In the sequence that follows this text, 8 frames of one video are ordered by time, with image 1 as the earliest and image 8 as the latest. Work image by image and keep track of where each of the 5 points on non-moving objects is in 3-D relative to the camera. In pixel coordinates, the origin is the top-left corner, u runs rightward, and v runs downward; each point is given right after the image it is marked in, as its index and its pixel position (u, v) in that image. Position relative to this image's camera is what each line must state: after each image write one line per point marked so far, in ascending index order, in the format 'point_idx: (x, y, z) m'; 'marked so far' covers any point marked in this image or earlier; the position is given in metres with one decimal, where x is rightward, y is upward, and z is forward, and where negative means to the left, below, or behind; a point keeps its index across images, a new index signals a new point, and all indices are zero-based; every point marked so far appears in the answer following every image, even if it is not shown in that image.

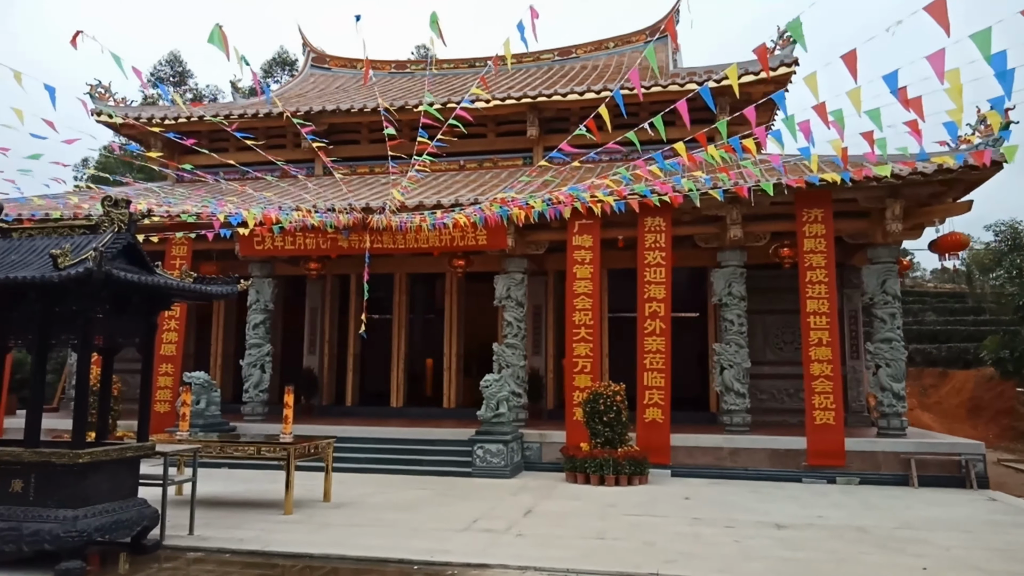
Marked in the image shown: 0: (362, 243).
0: (-2.1, +0.6, +10.4) m
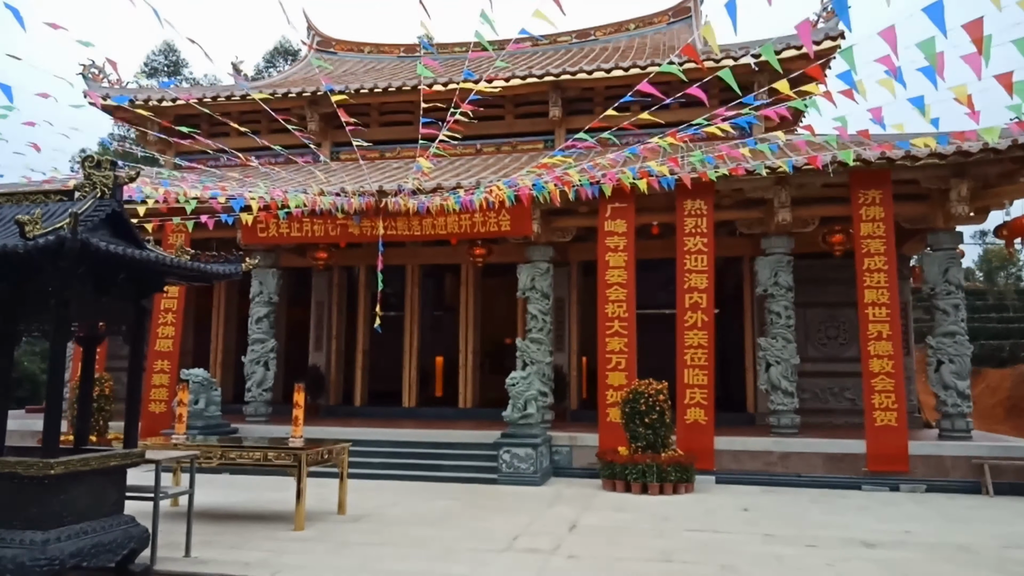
0: (-1.8, +0.8, +9.6) m
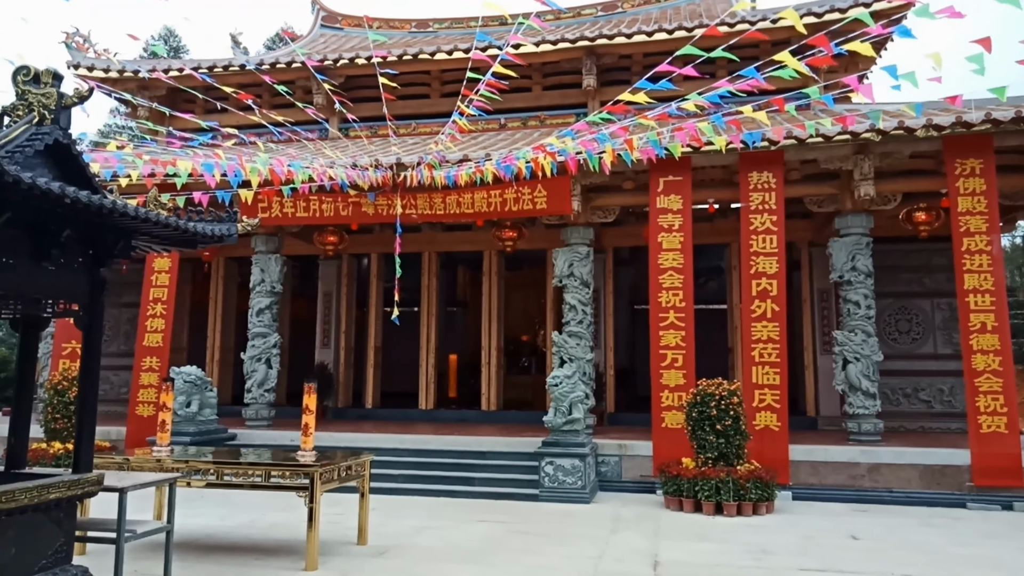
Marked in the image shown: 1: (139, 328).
0: (-1.4, +0.9, +8.5) m
1: (-4.5, -0.5, +8.9) m
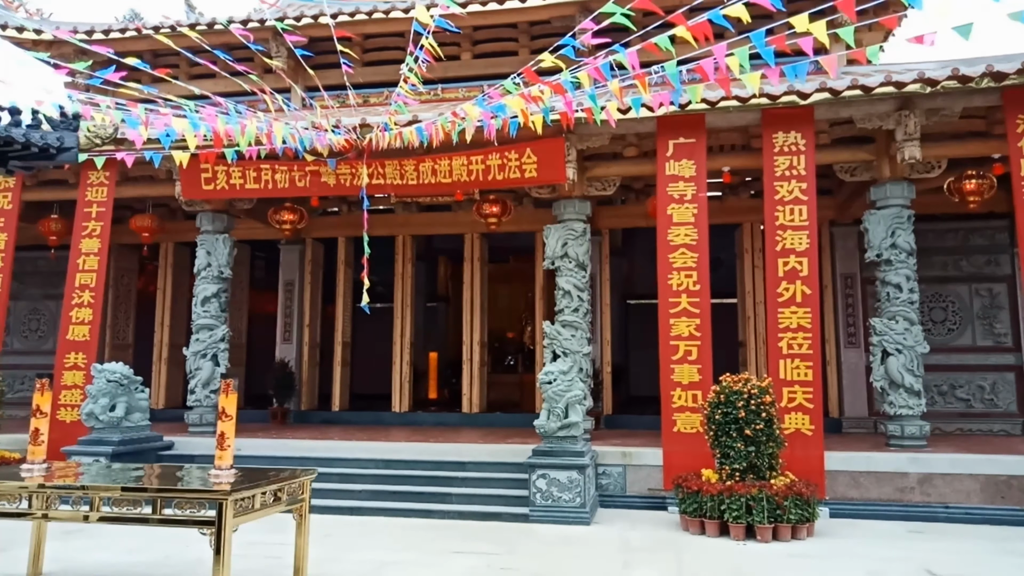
0: (-1.6, +1.1, +7.3) m
1: (-4.7, -0.3, +7.6) m
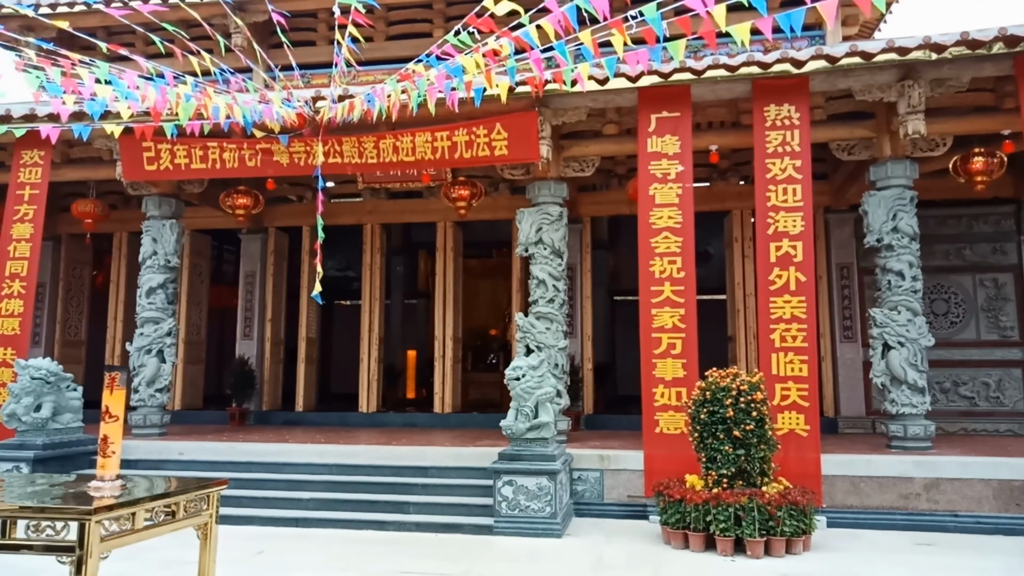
0: (-1.8, +1.2, +6.7) m
1: (-5.0, -0.2, +7.0) m
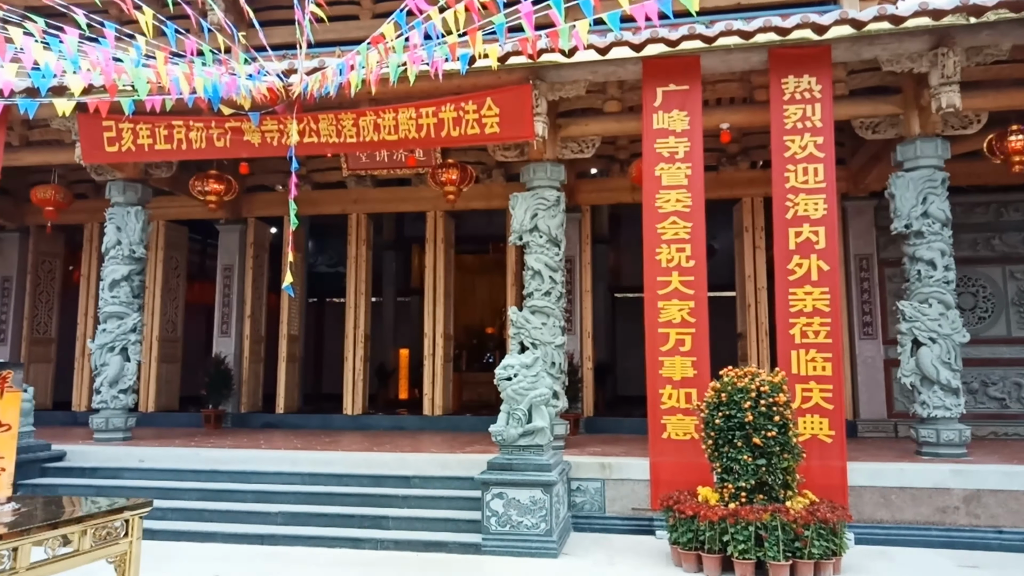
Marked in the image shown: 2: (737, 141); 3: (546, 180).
0: (-1.9, +1.3, +6.1) m
1: (-5.0, -0.2, +6.4) m
2: (+2.3, +1.5, +7.4) m
3: (+0.3, +0.9, +6.2) m
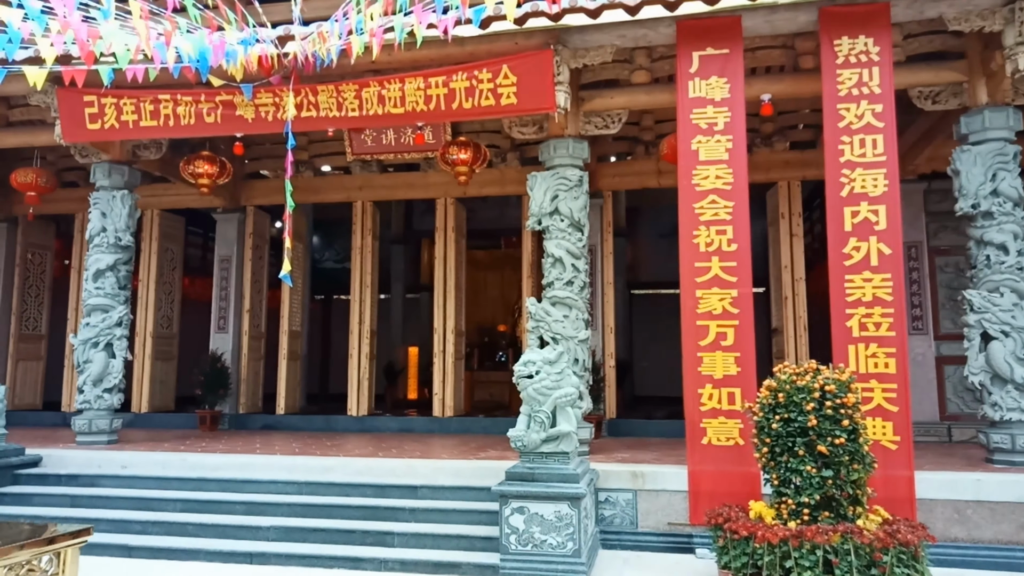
0: (-1.8, +1.4, +5.6) m
1: (-4.9, -0.1, +5.9) m
2: (+2.4, +1.6, +6.8) m
3: (+0.4, +1.0, +5.6) m
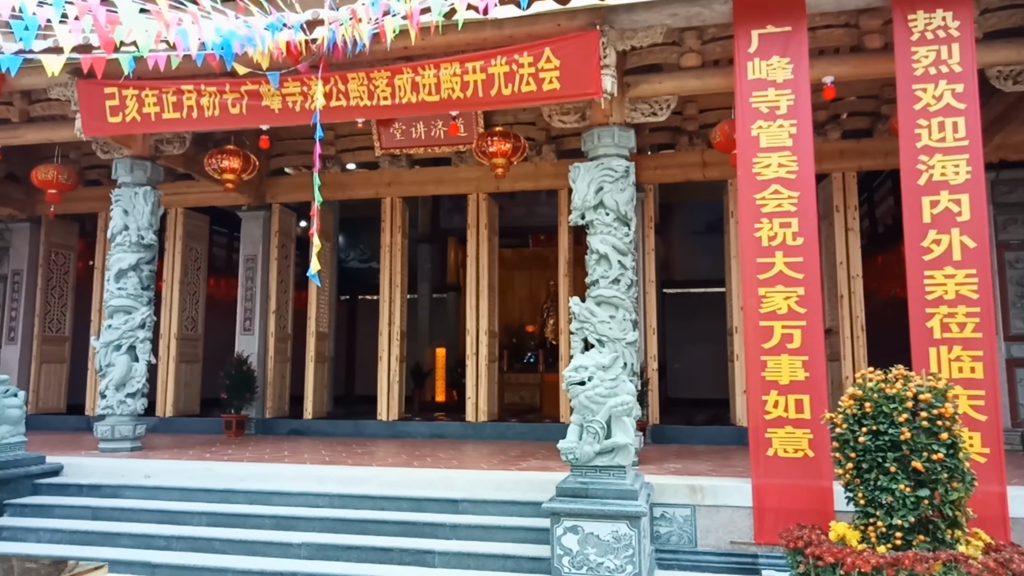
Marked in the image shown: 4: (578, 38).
0: (-1.5, +1.4, +5.3) m
1: (-4.6, -0.1, +5.7) m
2: (+2.8, +1.6, +6.4) m
3: (+0.7, +1.0, +5.3) m
4: (+0.4, +1.6, +4.7) m
